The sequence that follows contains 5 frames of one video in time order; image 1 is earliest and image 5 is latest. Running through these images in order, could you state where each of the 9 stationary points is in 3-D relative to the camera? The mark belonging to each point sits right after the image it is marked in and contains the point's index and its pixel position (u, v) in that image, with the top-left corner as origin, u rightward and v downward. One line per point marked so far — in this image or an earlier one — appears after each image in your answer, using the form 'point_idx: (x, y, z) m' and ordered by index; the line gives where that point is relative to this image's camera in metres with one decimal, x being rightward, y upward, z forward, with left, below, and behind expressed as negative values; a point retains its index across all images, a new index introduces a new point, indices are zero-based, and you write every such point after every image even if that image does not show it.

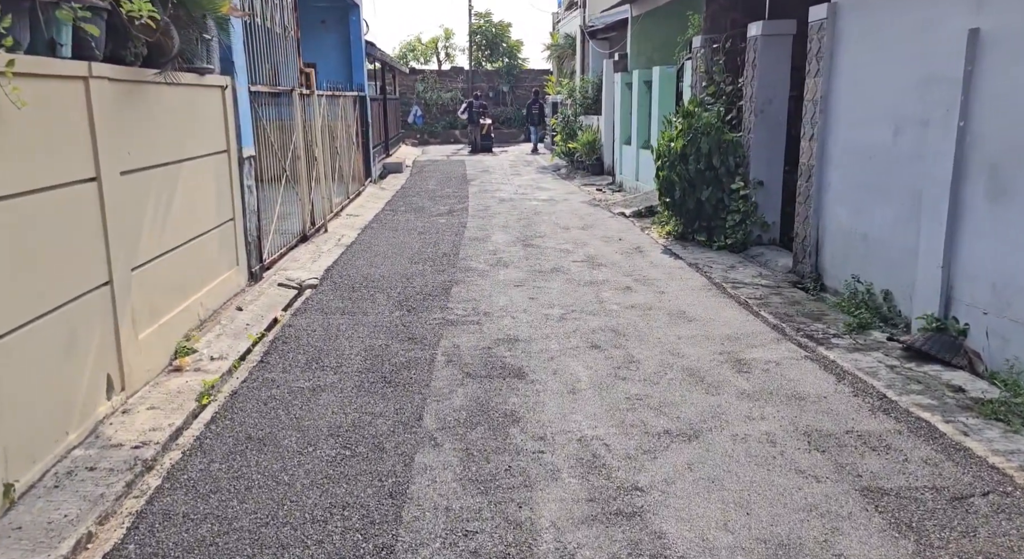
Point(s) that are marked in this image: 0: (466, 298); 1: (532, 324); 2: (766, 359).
0: (-0.4, -0.2, +6.9) m
1: (+0.1, -0.3, +6.1) m
2: (+1.6, -0.5, +5.1) m
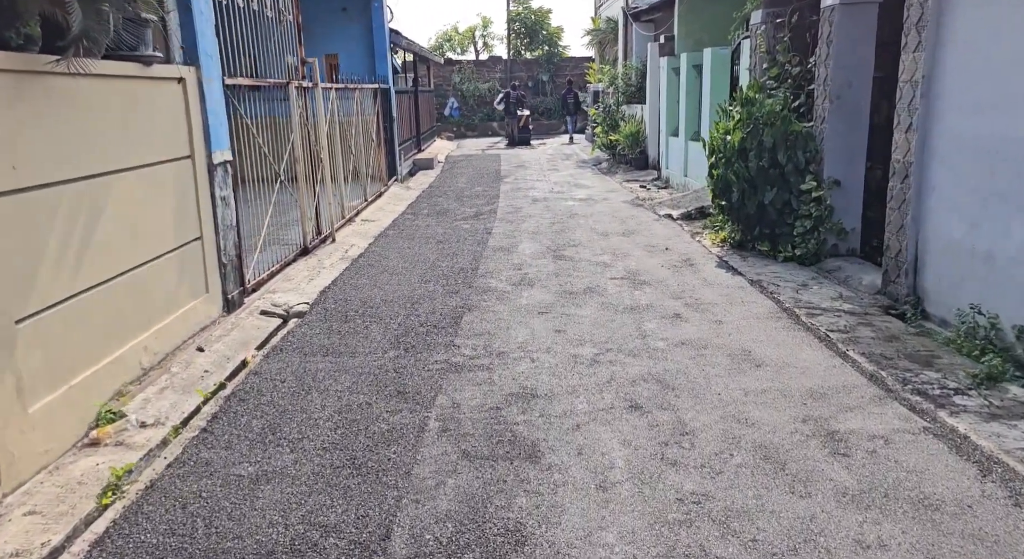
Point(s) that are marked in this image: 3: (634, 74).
0: (-0.2, -0.4, +5.7) m
1: (+0.3, -0.5, +4.9) m
2: (+1.6, -0.7, +3.8) m
3: (+2.7, +4.6, +18.5) m
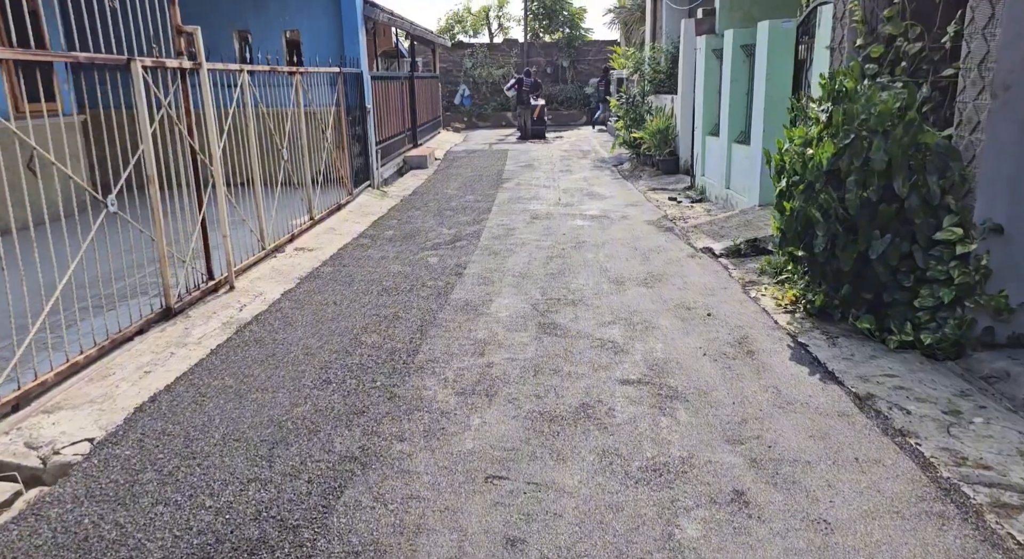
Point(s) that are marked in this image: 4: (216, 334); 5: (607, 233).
0: (-0.6, -0.9, +2.9) m
1: (-0.1, -1.1, +2.1) m
2: (+1.3, -1.3, +1.0) m
3: (+2.9, +4.2, +15.5) m
4: (-2.0, -0.4, +5.4) m
5: (+1.1, +0.5, +9.2) m
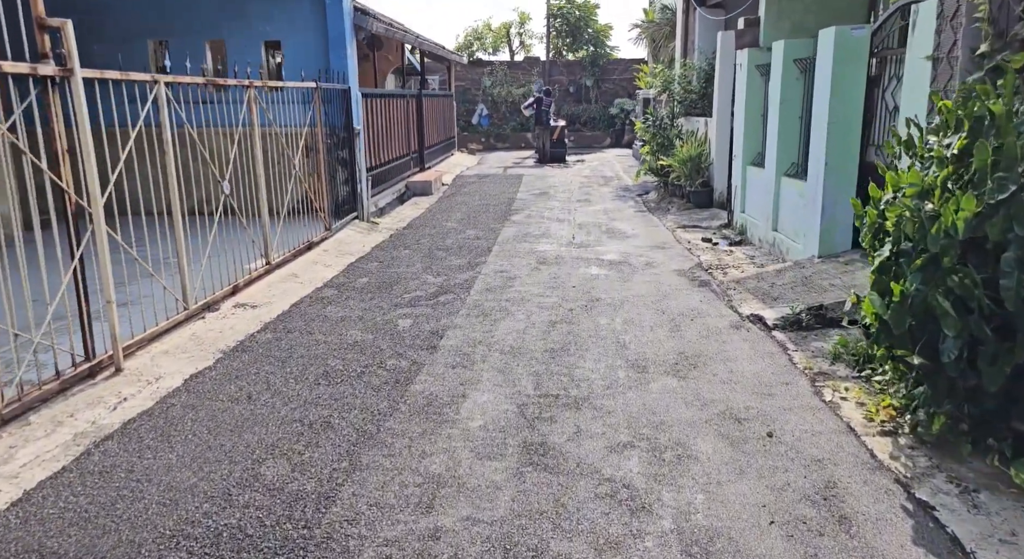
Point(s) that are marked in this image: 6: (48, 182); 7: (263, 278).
0: (-0.8, -1.4, +1.2) m
1: (-0.3, -1.5, +0.3) m
2: (+1.0, -1.7, -0.9) m
3: (+3.1, +3.4, +13.8) m
4: (-2.1, -0.8, +3.8) m
5: (+1.0, -0.1, +7.5) m
6: (-2.5, +0.5, +4.4) m
7: (-2.3, 0.0, +7.4) m
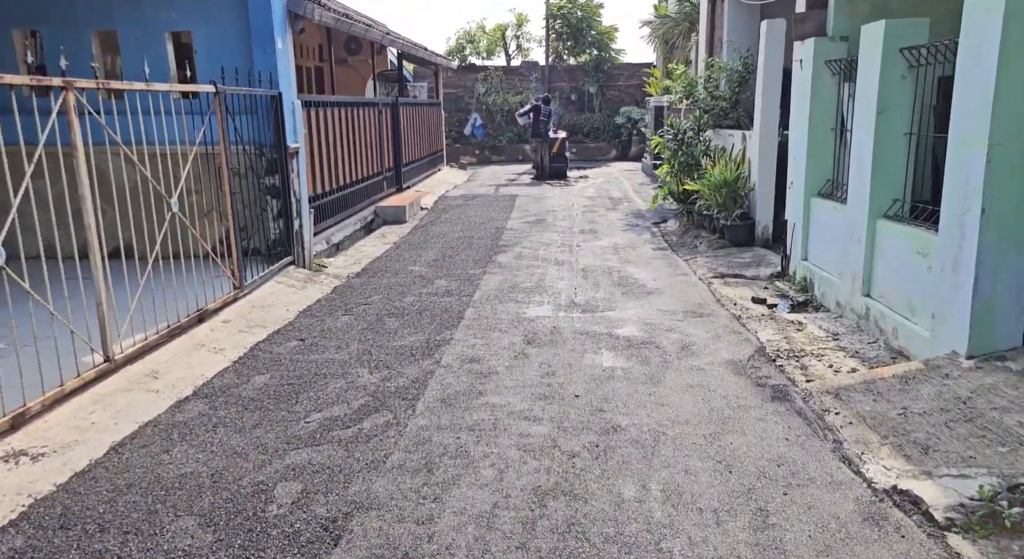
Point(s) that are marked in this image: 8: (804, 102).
0: (-1.0, -1.9, -1.6) m
1: (-0.5, -2.1, -2.4) m
2: (+0.8, -2.3, -3.6) m
3: (+2.9, +2.7, +11.1) m
4: (-2.3, -1.4, +1.0) m
5: (+0.9, -0.7, +4.7) m
6: (-2.7, -0.1, +1.7) m
7: (-2.4, -0.6, +4.7) m
8: (+2.7, +1.6, +7.4) m
